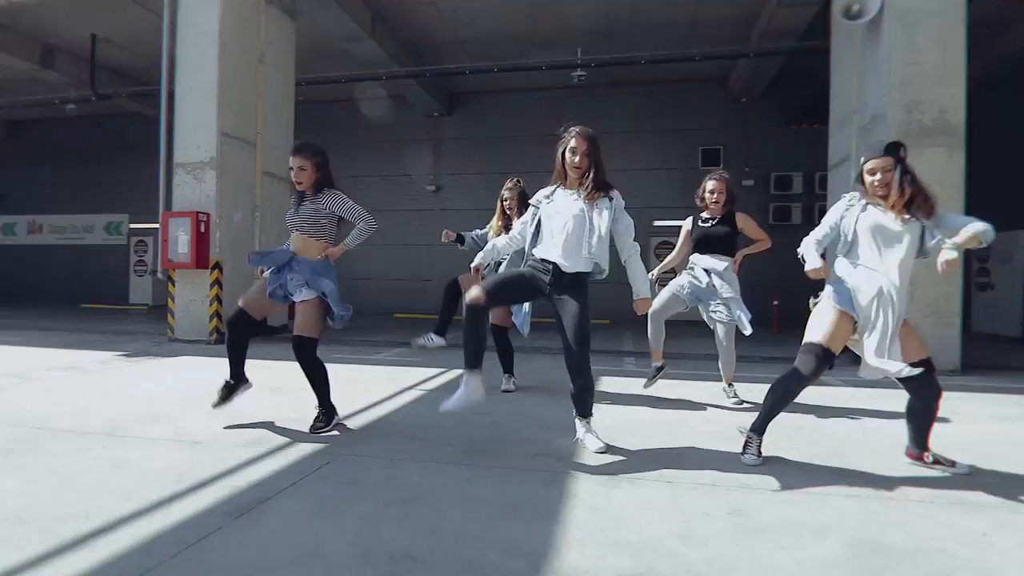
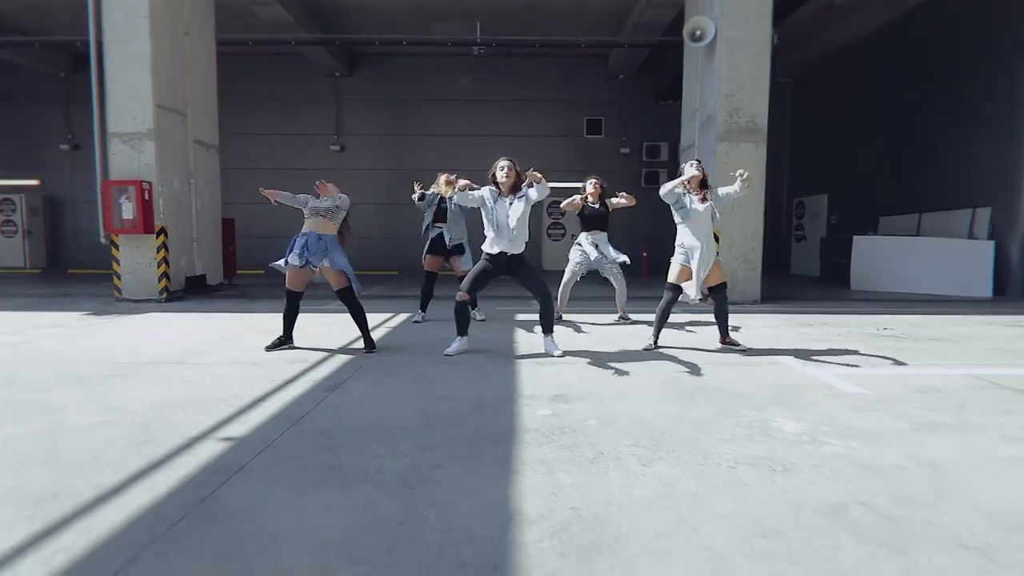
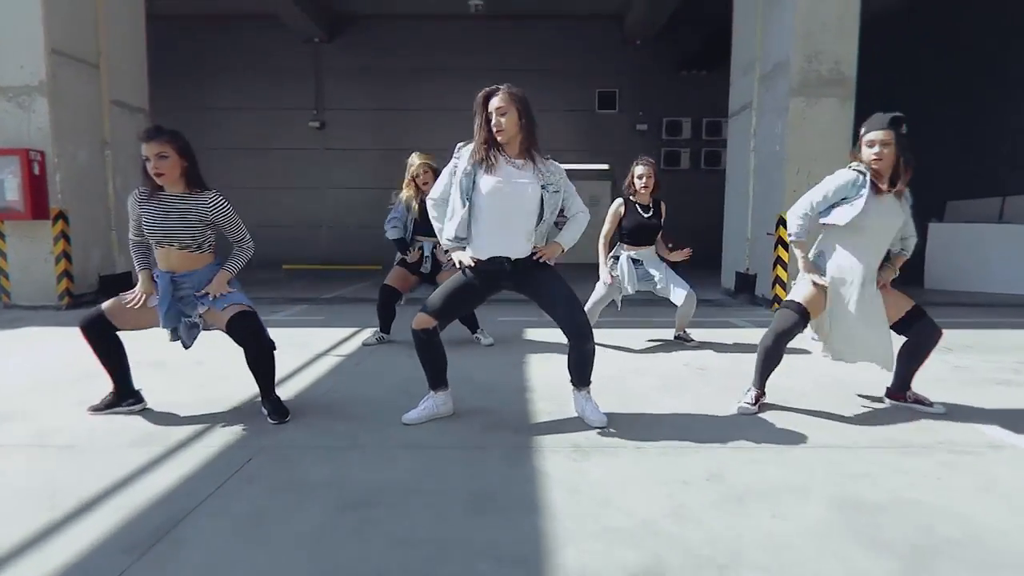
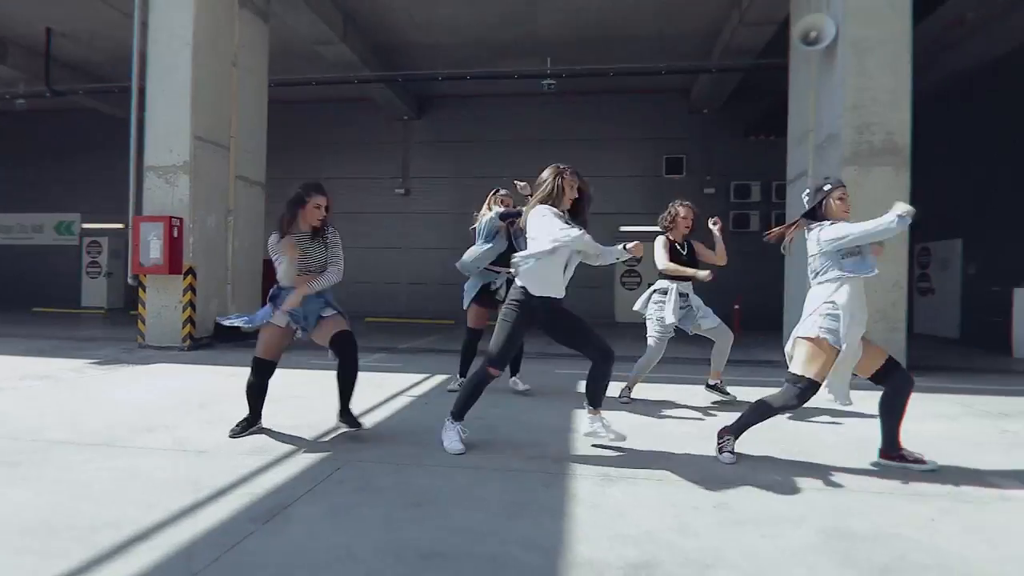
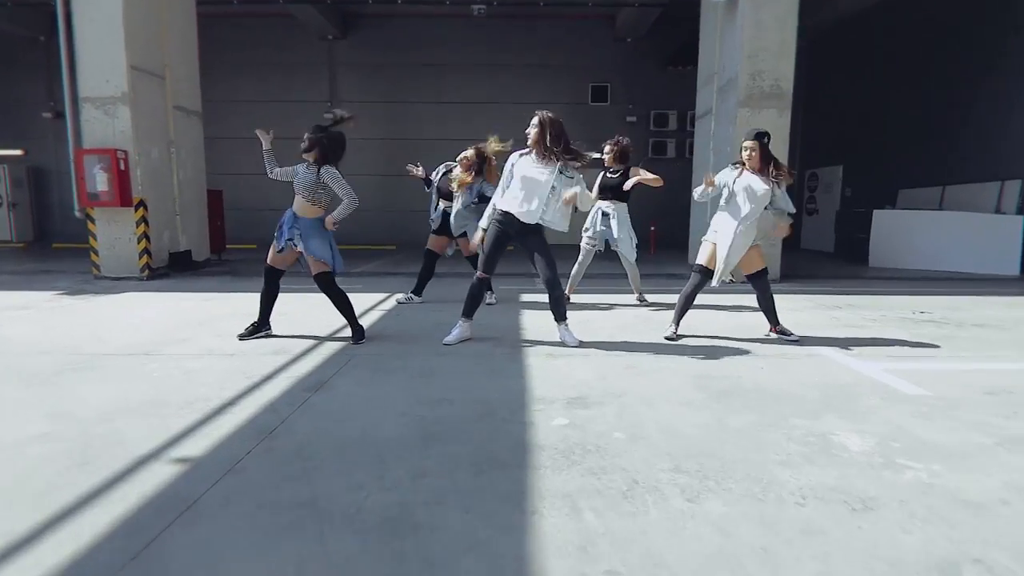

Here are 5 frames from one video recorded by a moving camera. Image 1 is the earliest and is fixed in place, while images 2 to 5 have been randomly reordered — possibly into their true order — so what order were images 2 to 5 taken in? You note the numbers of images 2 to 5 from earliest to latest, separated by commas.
4, 2, 5, 3
